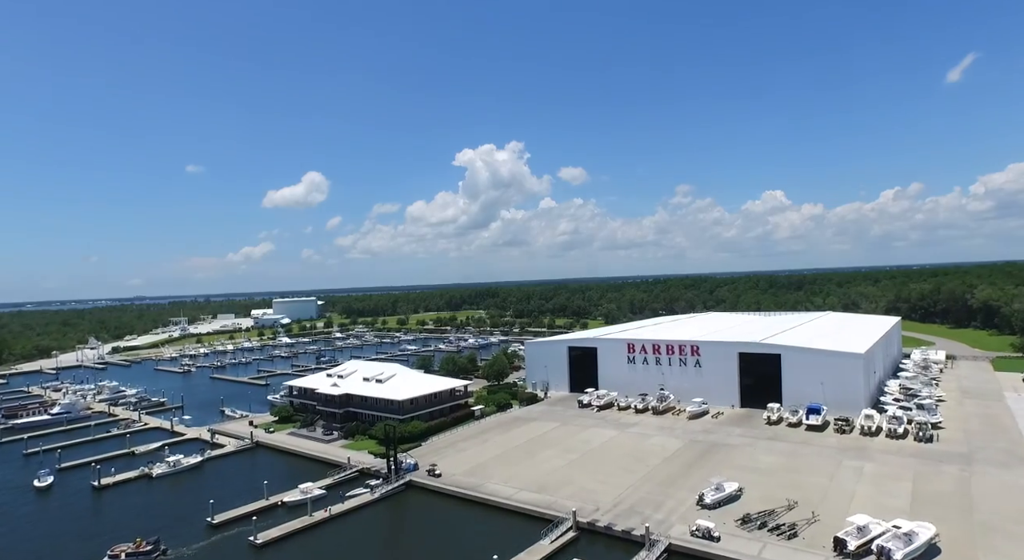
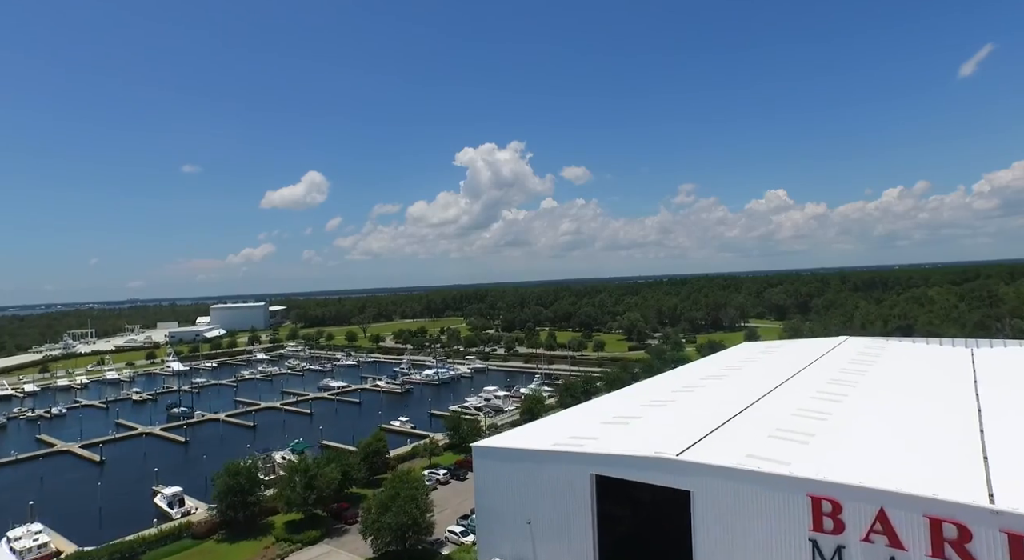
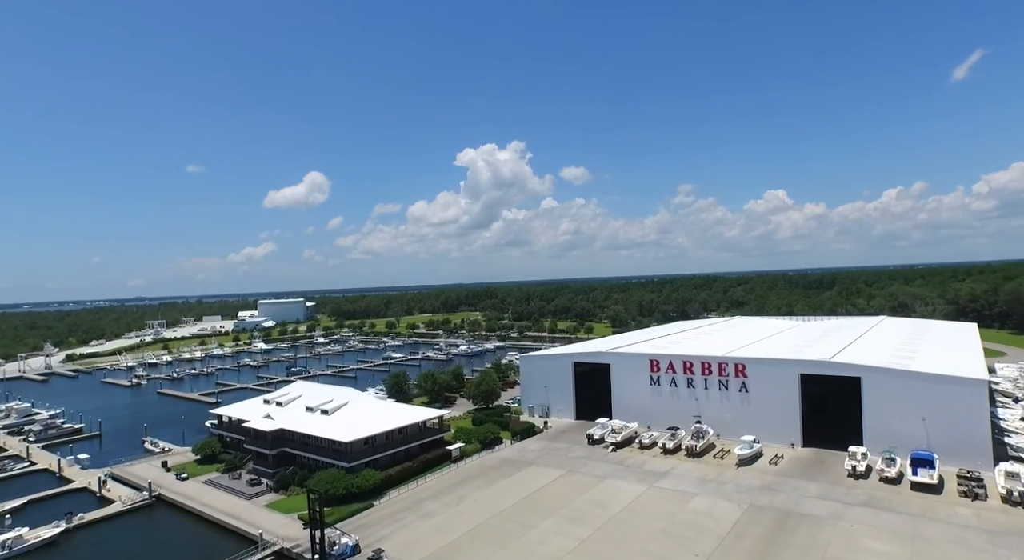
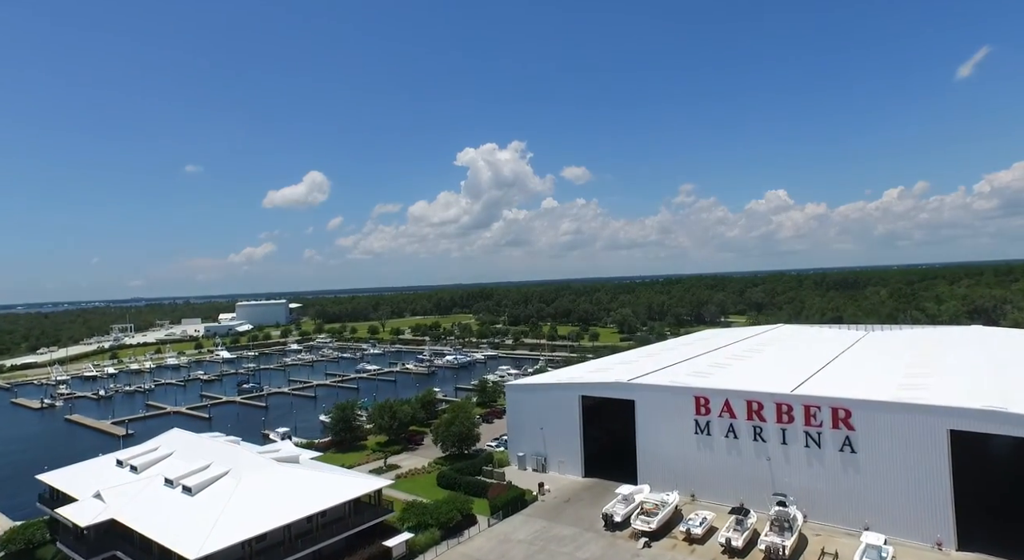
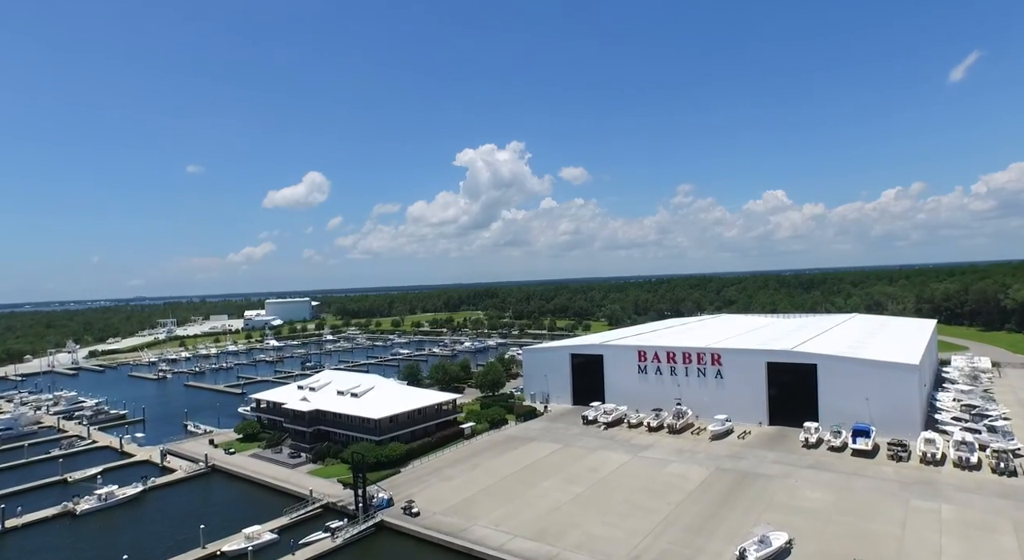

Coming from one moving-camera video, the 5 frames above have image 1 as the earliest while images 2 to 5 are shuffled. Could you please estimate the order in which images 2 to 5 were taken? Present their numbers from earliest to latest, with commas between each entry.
5, 3, 4, 2
